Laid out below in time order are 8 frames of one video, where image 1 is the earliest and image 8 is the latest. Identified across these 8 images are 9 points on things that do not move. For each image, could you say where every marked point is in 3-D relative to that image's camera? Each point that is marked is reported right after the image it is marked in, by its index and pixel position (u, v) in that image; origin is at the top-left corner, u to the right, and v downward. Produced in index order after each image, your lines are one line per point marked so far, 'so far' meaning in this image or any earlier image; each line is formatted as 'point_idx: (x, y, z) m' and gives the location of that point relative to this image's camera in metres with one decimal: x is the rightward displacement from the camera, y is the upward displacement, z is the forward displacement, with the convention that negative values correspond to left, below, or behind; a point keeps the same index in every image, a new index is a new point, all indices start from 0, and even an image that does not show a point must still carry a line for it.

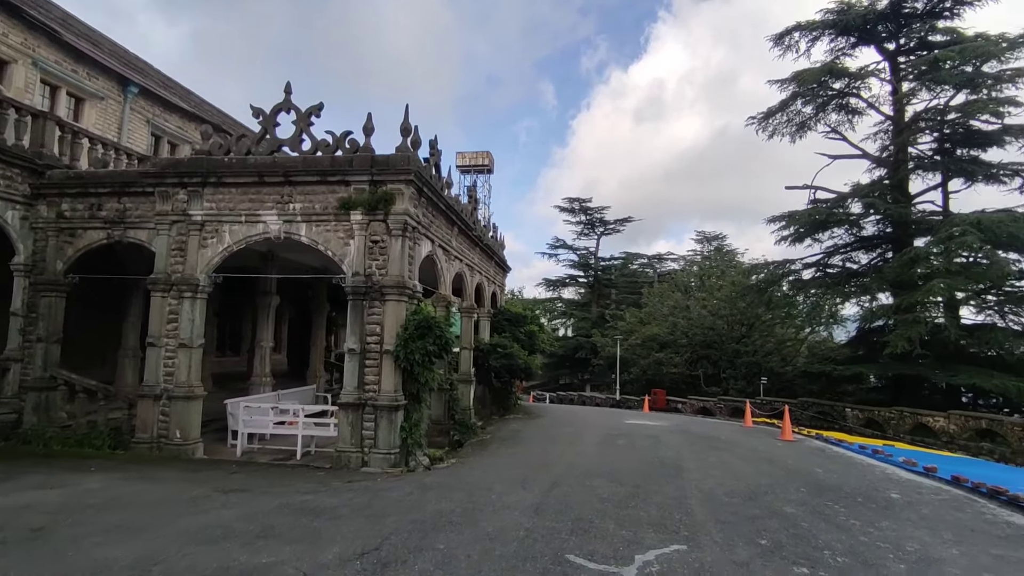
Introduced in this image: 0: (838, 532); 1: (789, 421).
0: (+3.1, -2.4, +5.4) m
1: (+6.9, -3.3, +13.9) m
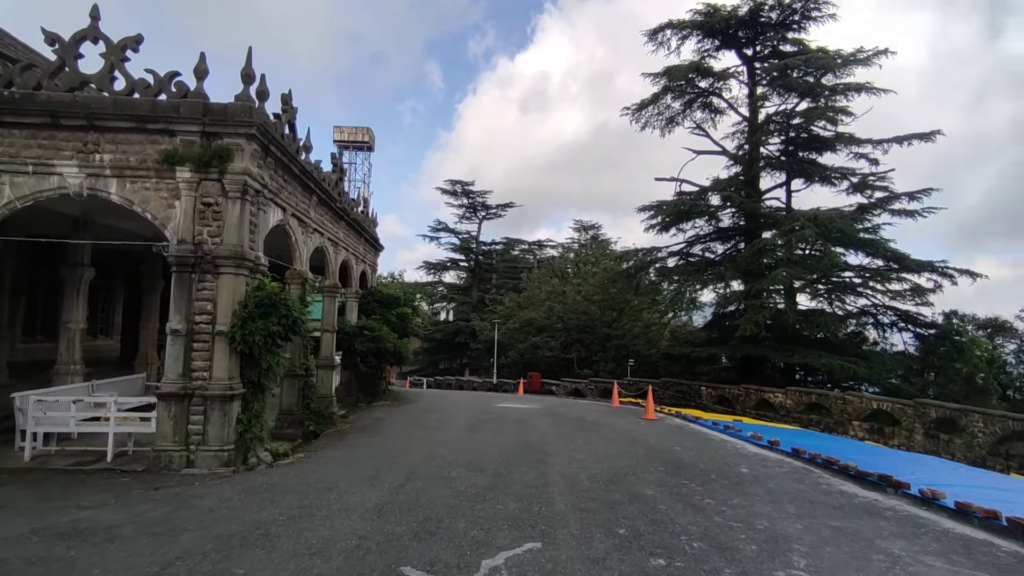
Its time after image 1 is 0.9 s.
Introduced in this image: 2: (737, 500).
0: (+1.7, -2.1, +5.3) m
1: (+3.6, -2.9, +14.4) m
2: (+2.4, -2.2, +5.9) m
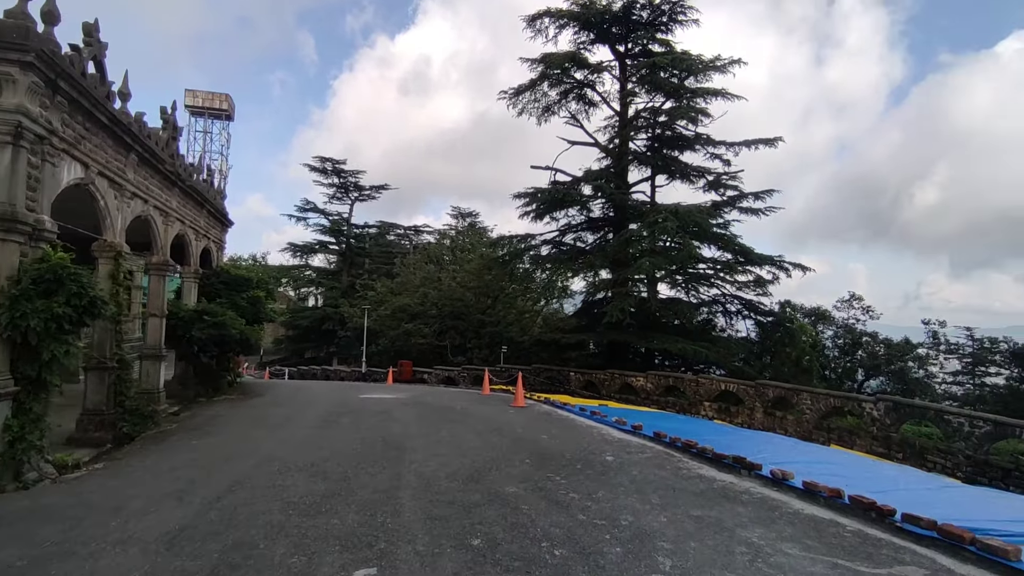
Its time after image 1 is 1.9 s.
0: (+0.4, -1.9, +4.8) m
1: (+0.2, -2.5, +14.2) m
2: (+0.9, -2.0, +5.6) m
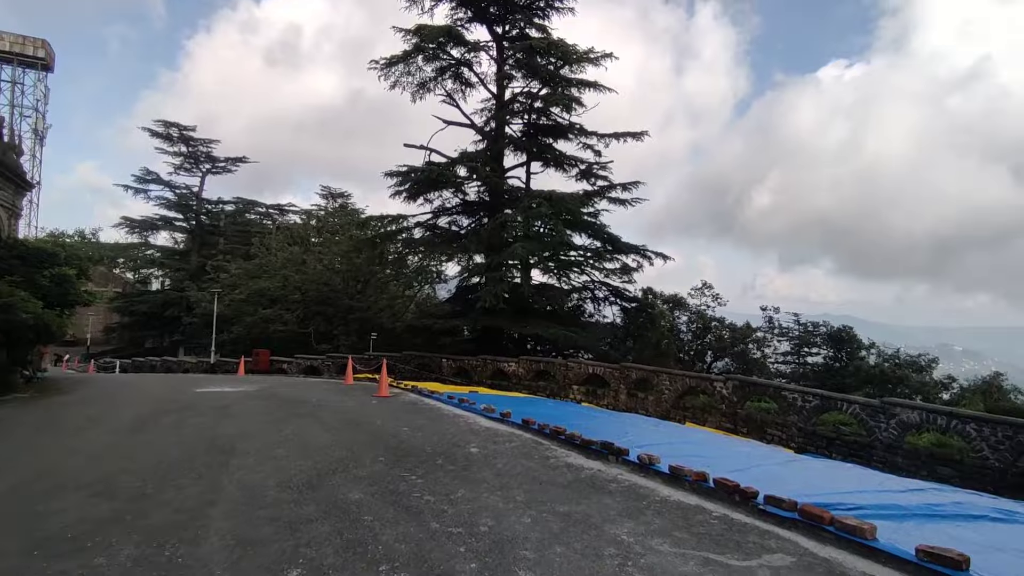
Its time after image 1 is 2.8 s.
0: (-0.8, -1.7, +4.1) m
1: (-3.0, -2.1, +13.2) m
2: (-0.4, -1.8, +4.9) m
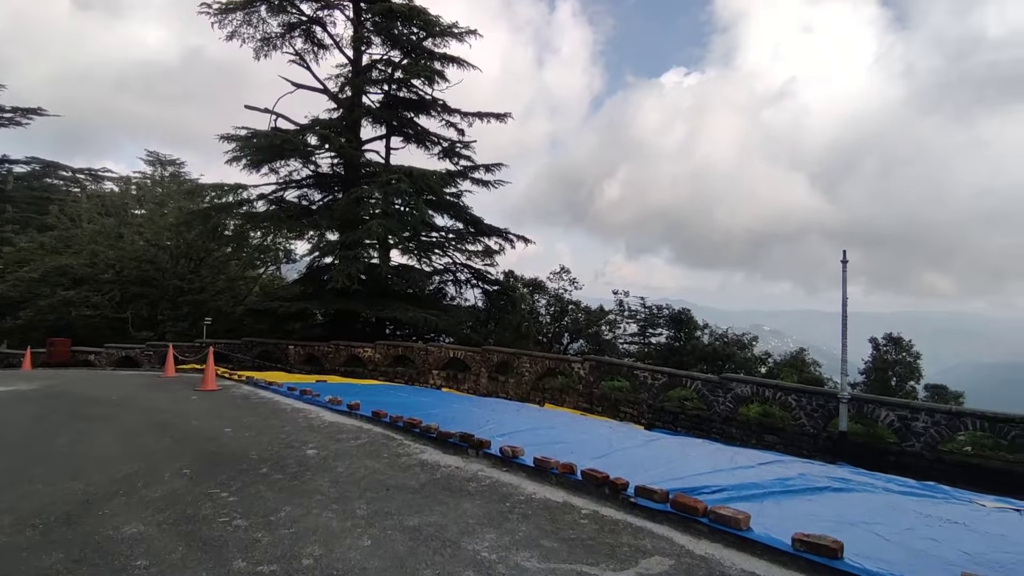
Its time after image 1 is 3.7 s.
0: (-1.7, -1.5, +3.1) m
1: (-6.1, -1.6, +11.4) m
2: (-1.6, -1.6, +4.0) m
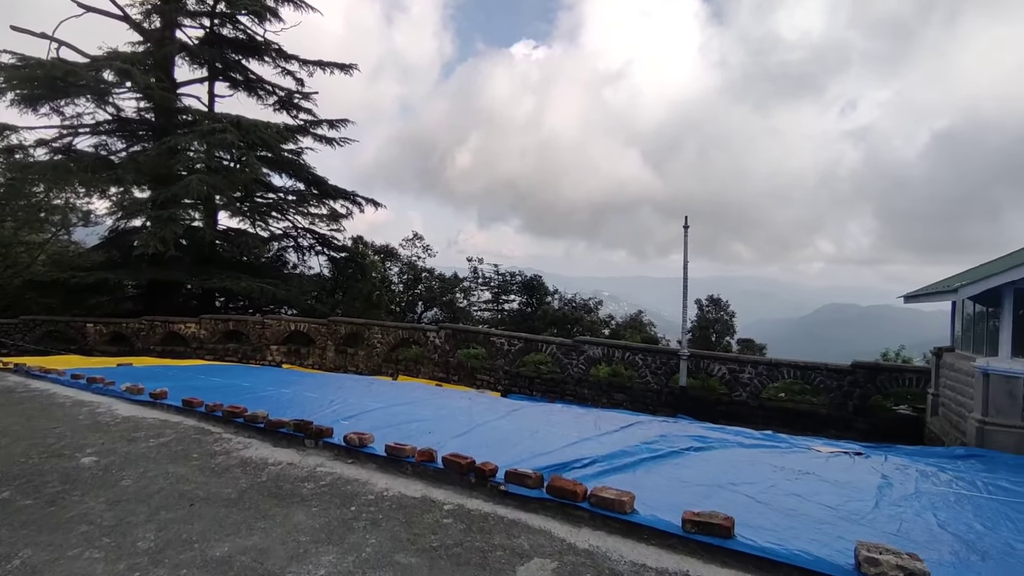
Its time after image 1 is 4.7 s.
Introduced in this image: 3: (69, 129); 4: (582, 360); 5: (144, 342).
0: (-2.3, -1.3, +1.9) m
1: (-8.6, -1.0, +8.8) m
2: (-2.4, -1.3, +2.8) m
3: (-15.4, +5.5, +19.4) m
4: (+1.6, -1.6, +12.7) m
5: (-10.8, -1.6, +16.3) m
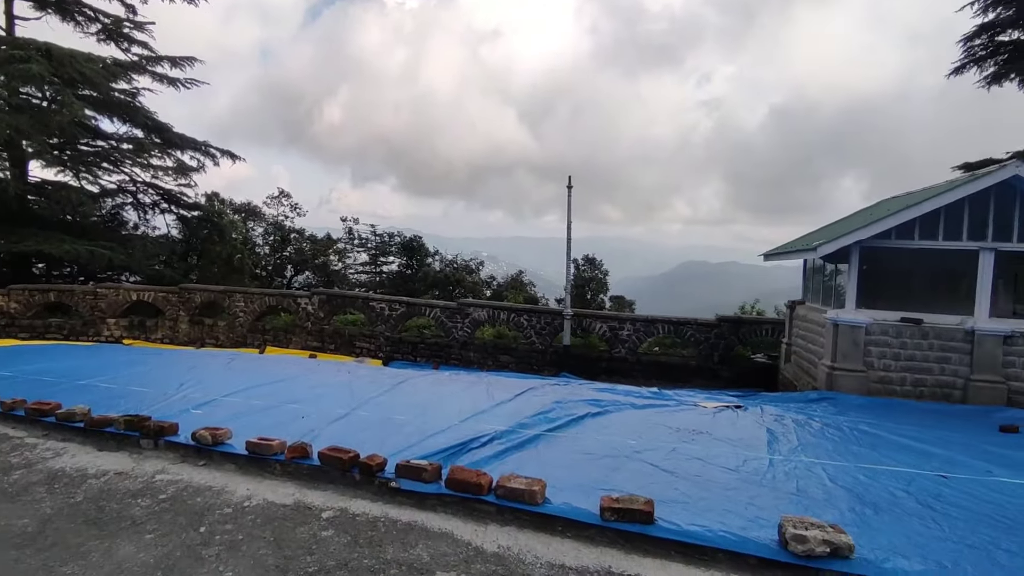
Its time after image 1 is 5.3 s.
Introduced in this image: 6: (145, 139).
0: (-2.5, -1.3, +1.0) m
1: (-10.2, -0.6, +6.3) m
2: (-2.8, -1.2, +1.8) m
3: (-19.1, +6.4, +14.8) m
4: (-1.0, -0.8, +12.3) m
5: (-13.9, -0.7, +13.3) m
6: (-12.5, +5.1, +19.1) m
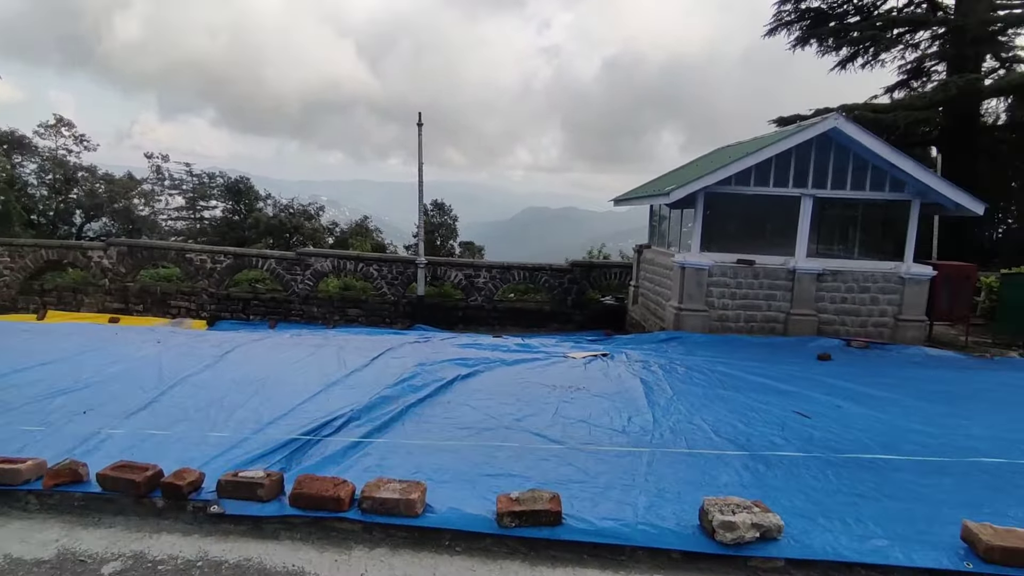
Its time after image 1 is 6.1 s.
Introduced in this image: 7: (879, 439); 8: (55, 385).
0: (-2.4, -1.4, -0.2) m
1: (-11.2, -0.5, +2.8) m
2: (-2.9, -1.2, +0.5) m
3: (-22.2, +7.0, +7.9) m
4: (-4.0, +0.2, +11.0) m
5: (-16.7, -0.1, +8.5) m
6: (-17.0, +6.3, +13.8) m
7: (+2.2, -0.9, +3.4) m
8: (-3.4, -0.7, +4.1) m
